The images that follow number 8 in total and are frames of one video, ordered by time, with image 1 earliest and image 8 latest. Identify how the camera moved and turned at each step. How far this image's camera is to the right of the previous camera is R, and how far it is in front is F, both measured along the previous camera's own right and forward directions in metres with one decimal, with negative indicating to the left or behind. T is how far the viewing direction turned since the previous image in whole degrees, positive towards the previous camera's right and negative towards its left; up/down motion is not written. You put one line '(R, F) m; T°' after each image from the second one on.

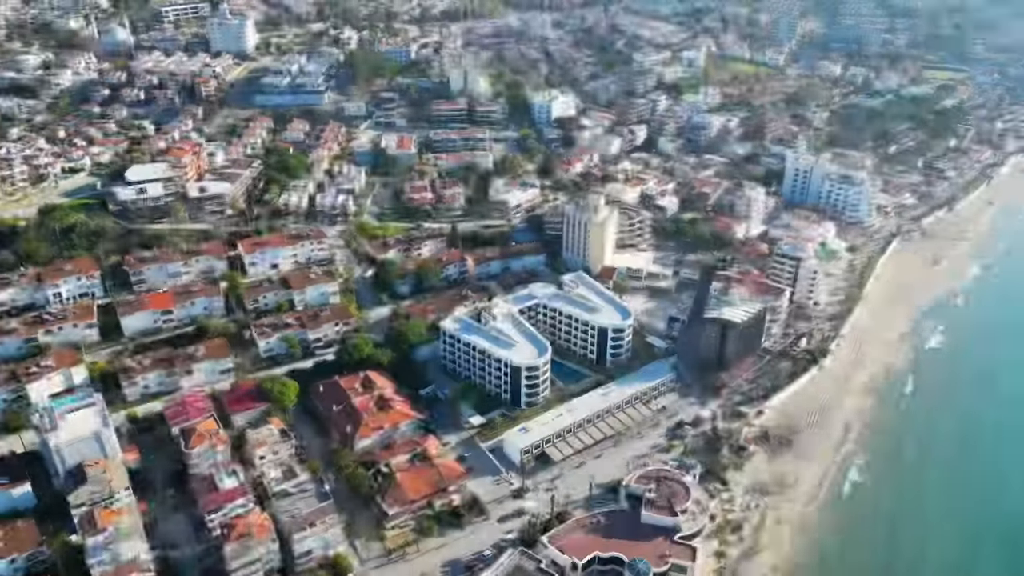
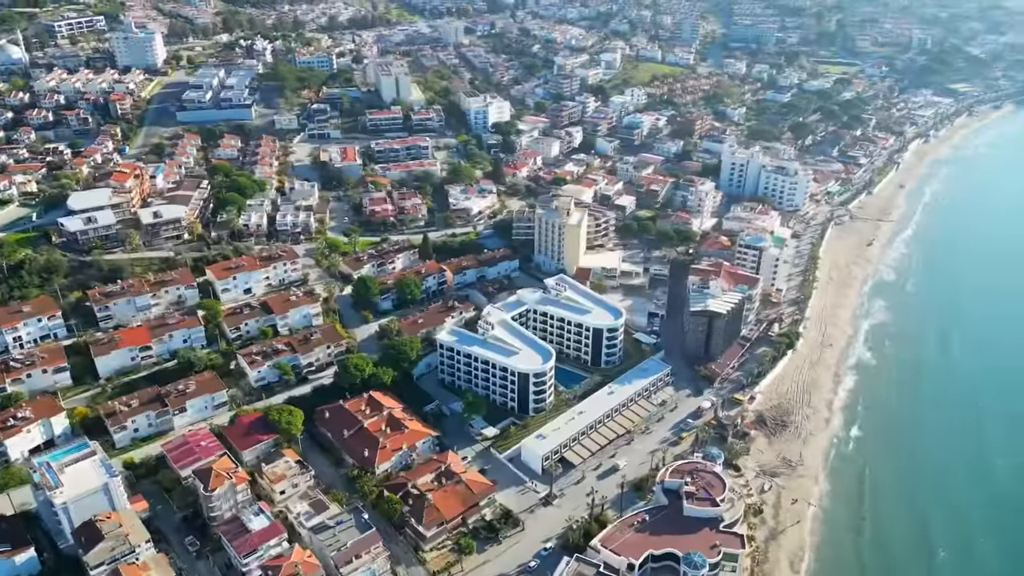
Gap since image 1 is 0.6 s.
(-4.9, +0.5) m; +8°
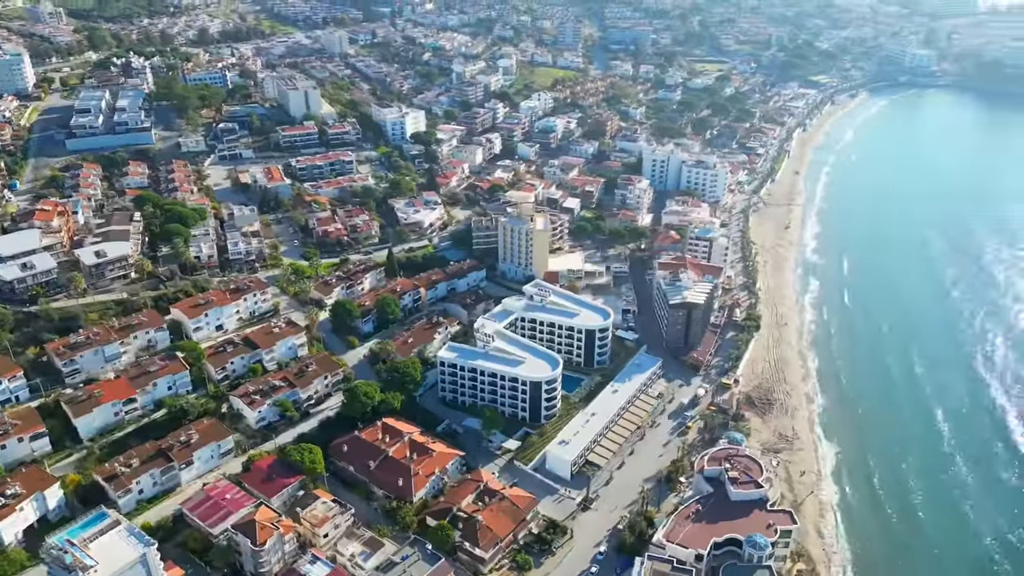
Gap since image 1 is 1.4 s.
(-6.5, +0.8) m; +10°
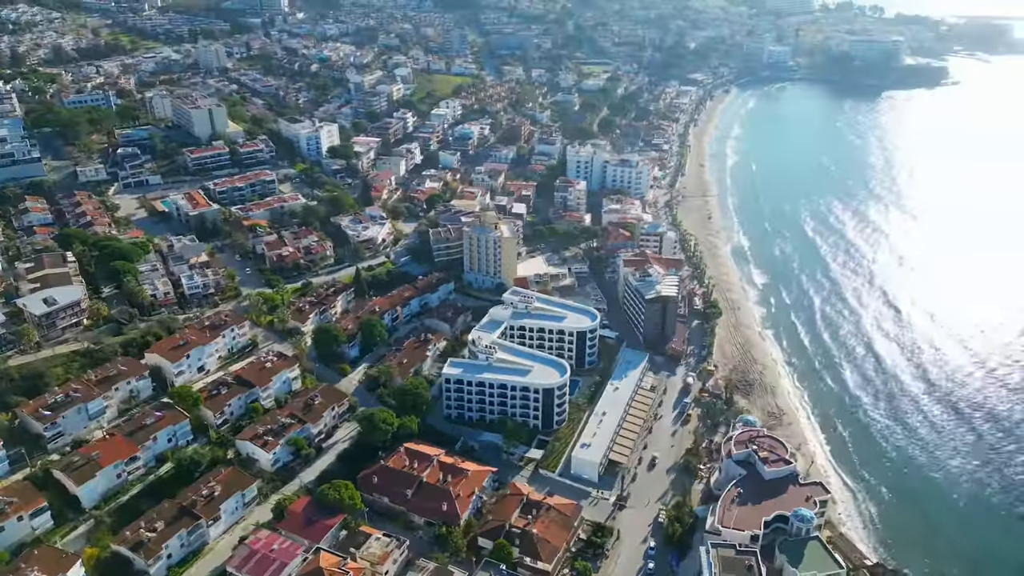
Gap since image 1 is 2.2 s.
(-6.5, +0.8) m; +10°
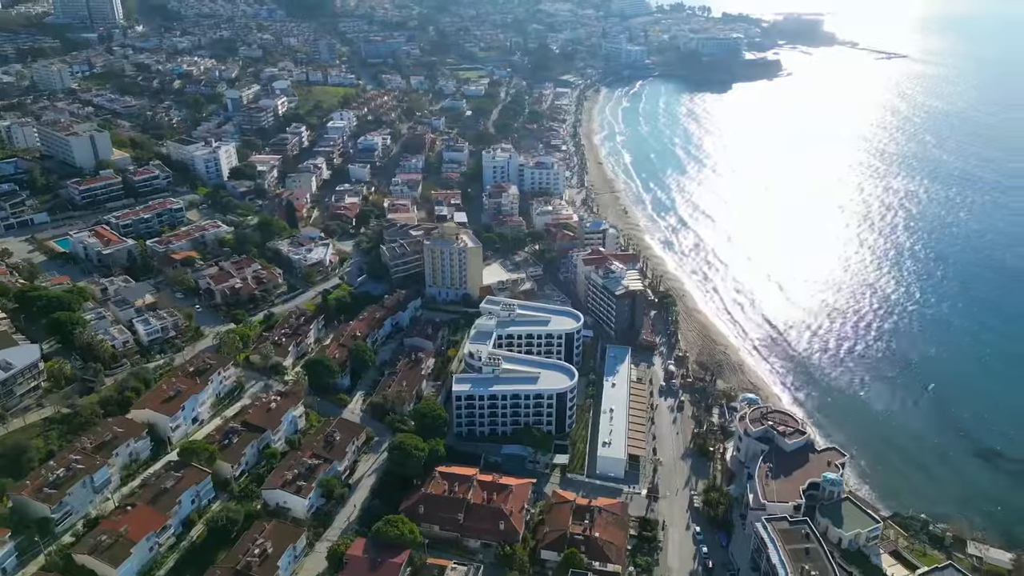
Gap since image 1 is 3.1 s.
(-7.2, +0.9) m; +11°
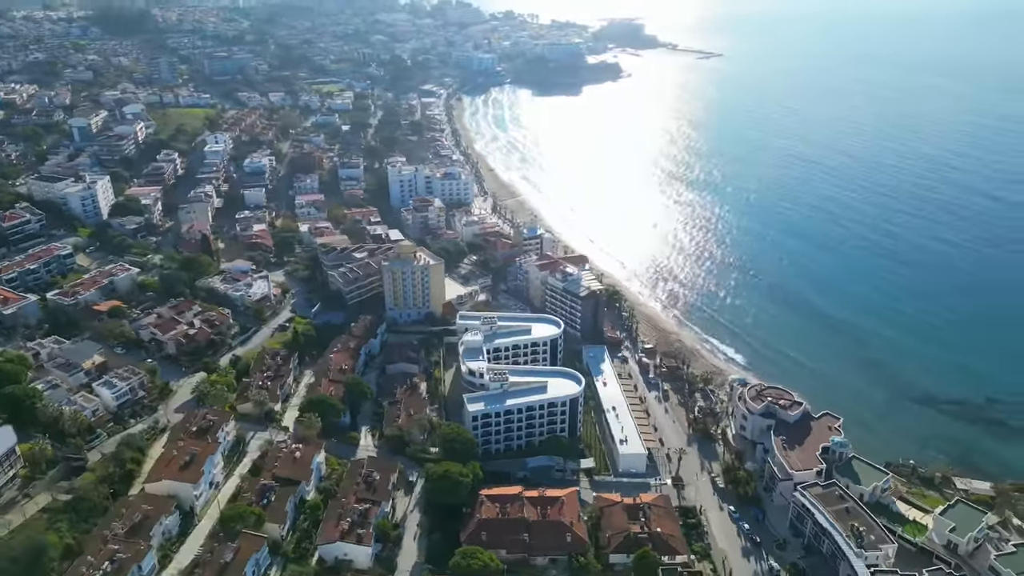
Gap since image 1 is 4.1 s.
(-8.0, +1.1) m; +13°
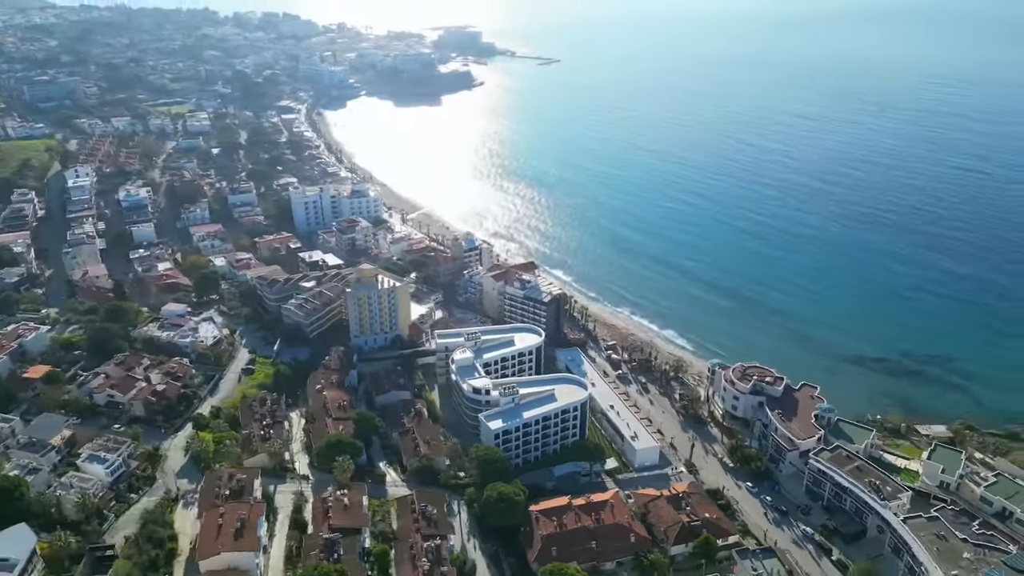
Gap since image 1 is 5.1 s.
(-8.0, +1.0) m; +13°
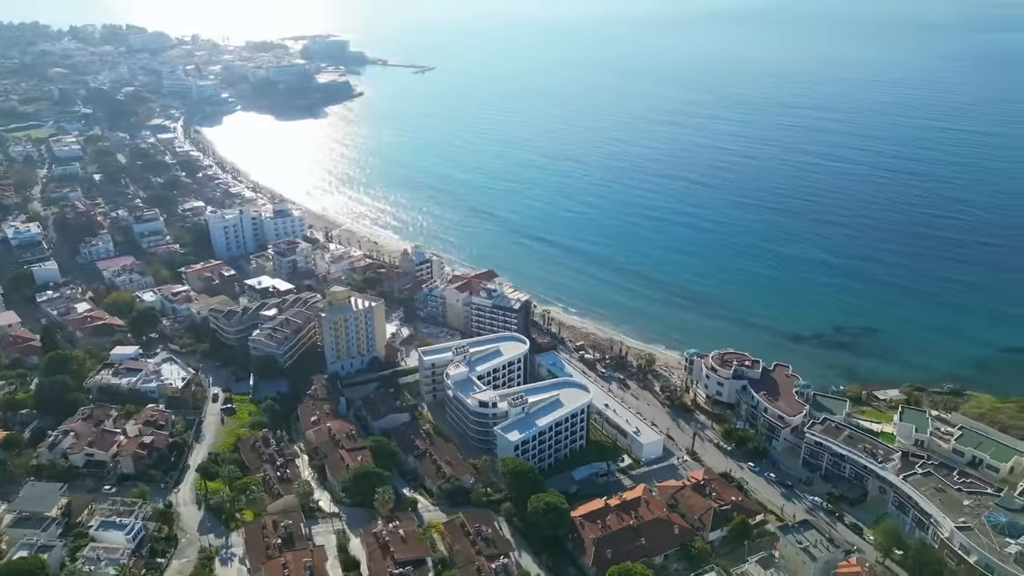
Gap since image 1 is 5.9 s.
(-6.5, +0.6) m; +10°
